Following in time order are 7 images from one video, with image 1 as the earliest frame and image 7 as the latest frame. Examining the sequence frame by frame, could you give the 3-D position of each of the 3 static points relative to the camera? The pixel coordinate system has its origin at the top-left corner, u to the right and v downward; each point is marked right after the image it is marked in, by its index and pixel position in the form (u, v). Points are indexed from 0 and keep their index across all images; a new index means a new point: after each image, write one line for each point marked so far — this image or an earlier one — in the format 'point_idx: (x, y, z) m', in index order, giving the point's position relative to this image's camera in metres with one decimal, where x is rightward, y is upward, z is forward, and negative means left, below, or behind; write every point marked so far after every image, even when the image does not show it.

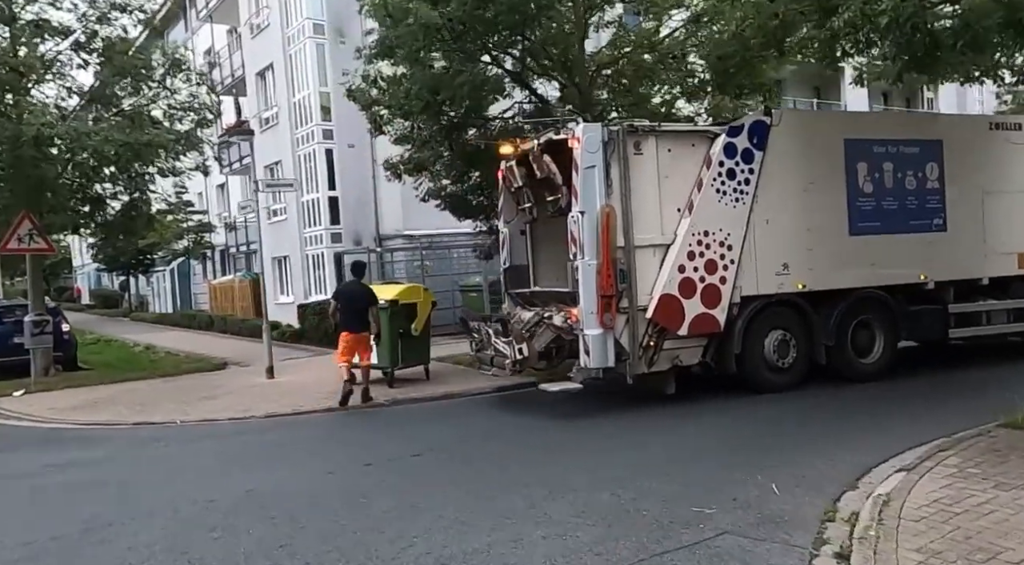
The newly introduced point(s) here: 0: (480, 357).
0: (-0.4, -0.9, +9.8) m
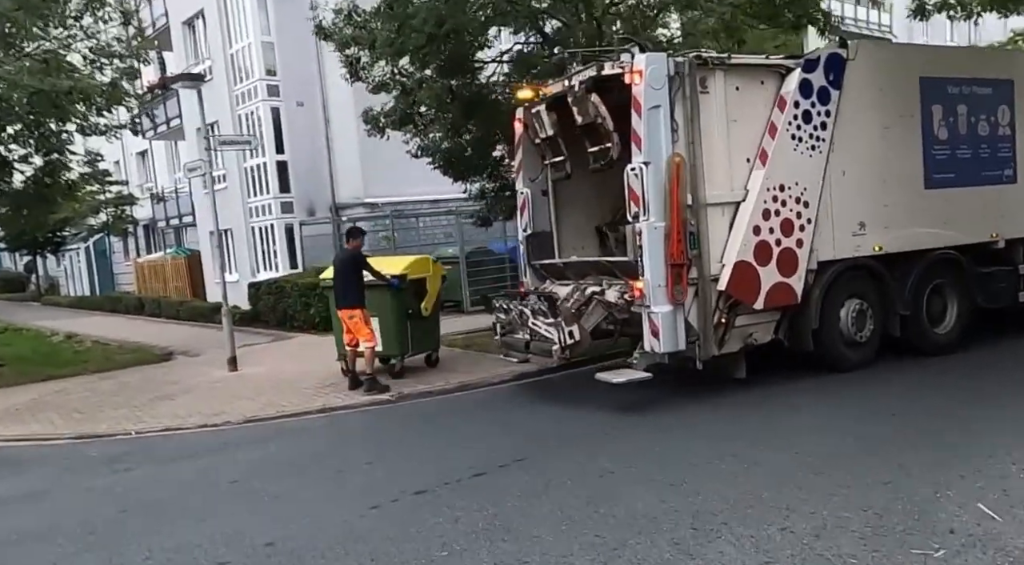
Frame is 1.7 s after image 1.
0: (0.0, -0.6, +8.2) m
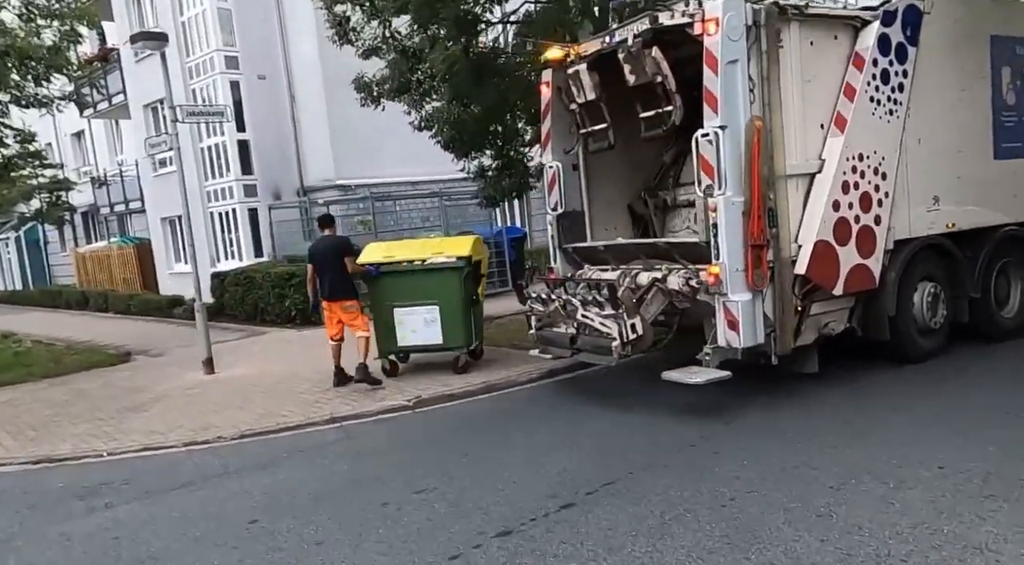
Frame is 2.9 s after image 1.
0: (+0.3, -0.5, +7.1) m
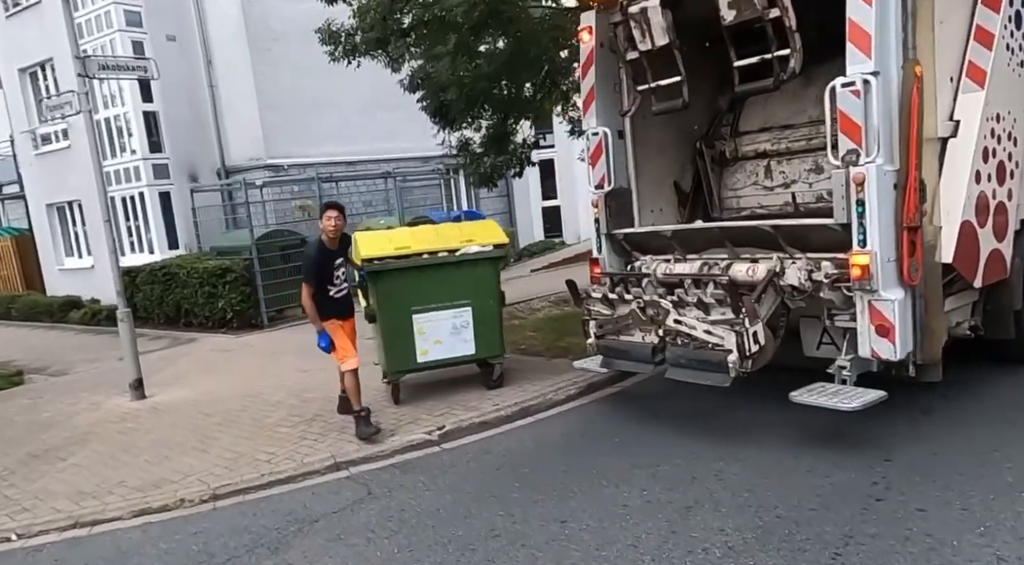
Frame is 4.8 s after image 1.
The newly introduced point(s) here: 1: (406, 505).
0: (+0.7, -0.4, +5.5) m
1: (-0.6, -1.3, +4.7) m
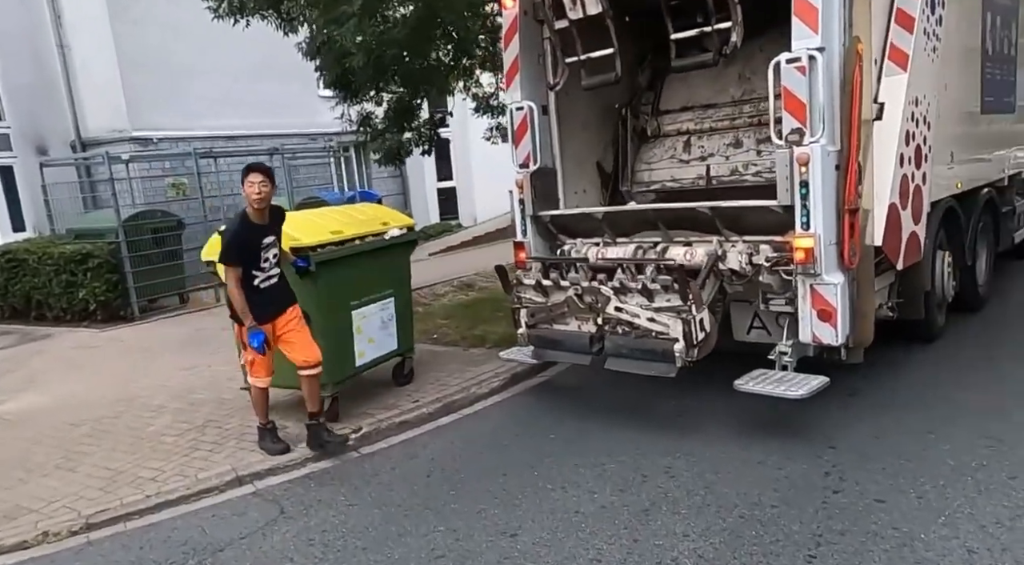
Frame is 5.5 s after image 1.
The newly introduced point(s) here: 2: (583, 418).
0: (+0.2, -0.3, +5.2) m
1: (-0.9, -1.2, +4.2) m
2: (+0.5, -0.9, +5.3) m
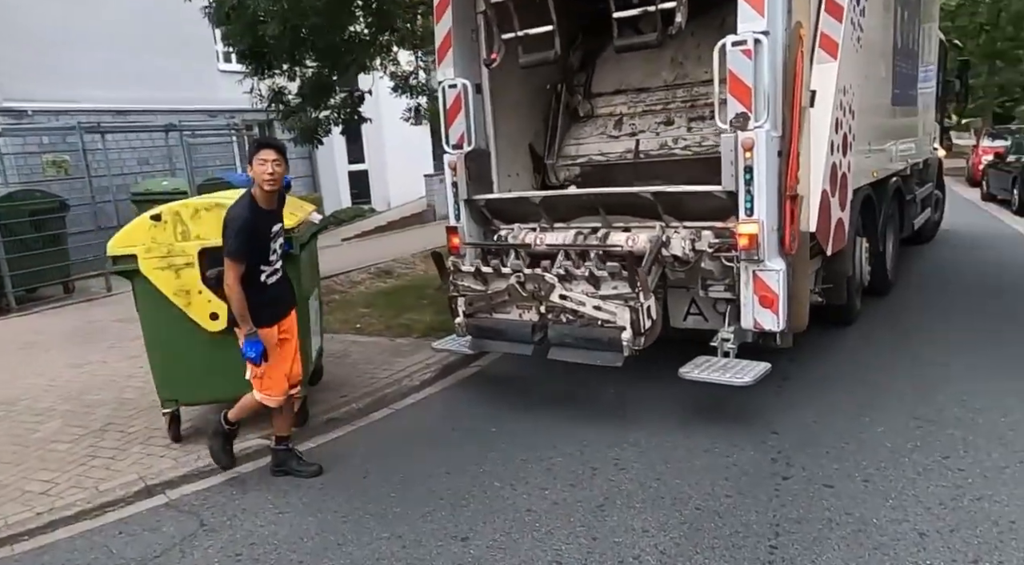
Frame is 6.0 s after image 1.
0: (-0.2, -0.3, +5.0) m
1: (-1.2, -1.2, +3.8) m
2: (+0.1, -0.8, +5.1) m
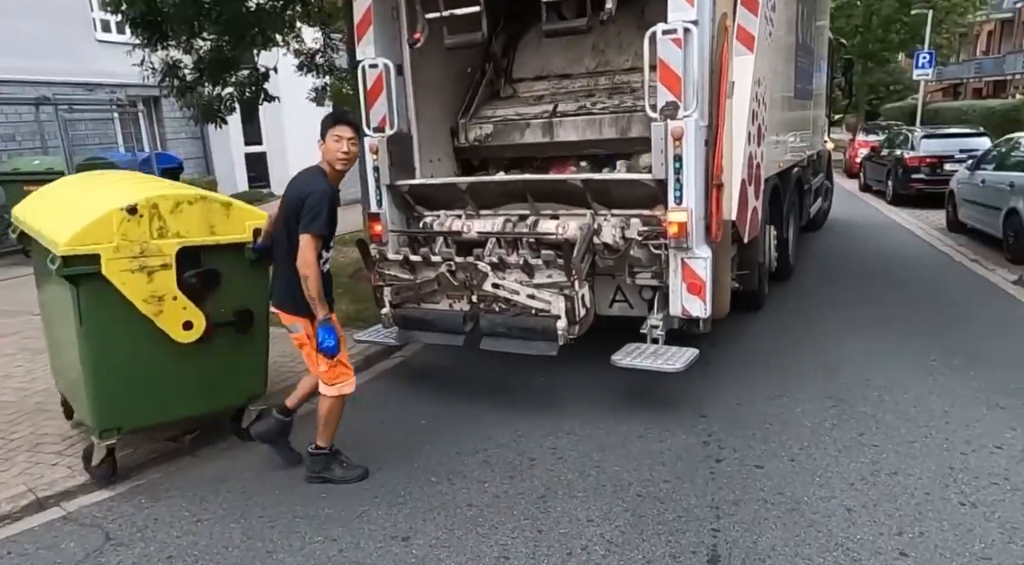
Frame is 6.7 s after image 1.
0: (-0.6, -0.2, +4.8) m
1: (-1.4, -1.1, +3.5) m
2: (-0.4, -0.7, +4.9) m
